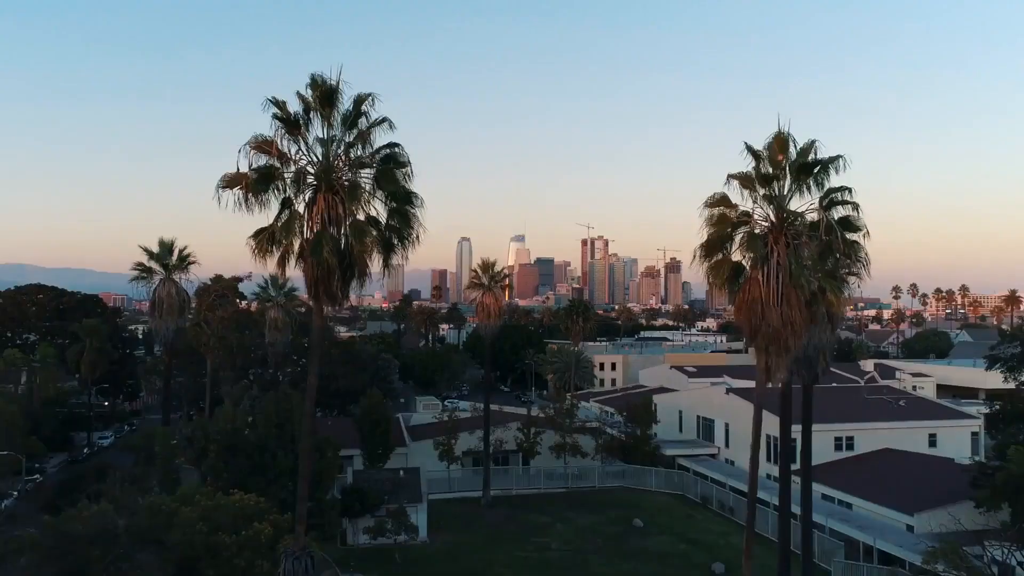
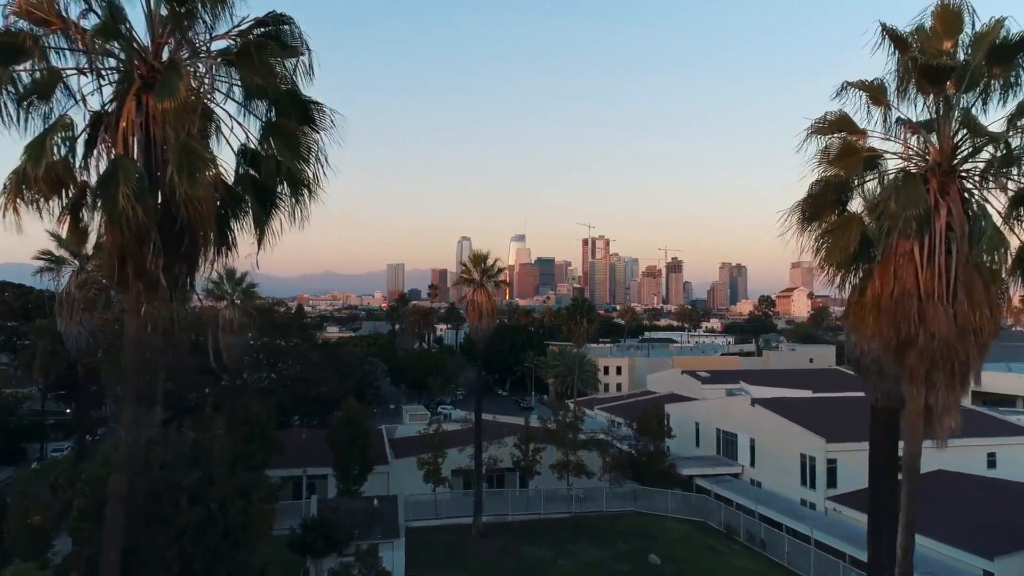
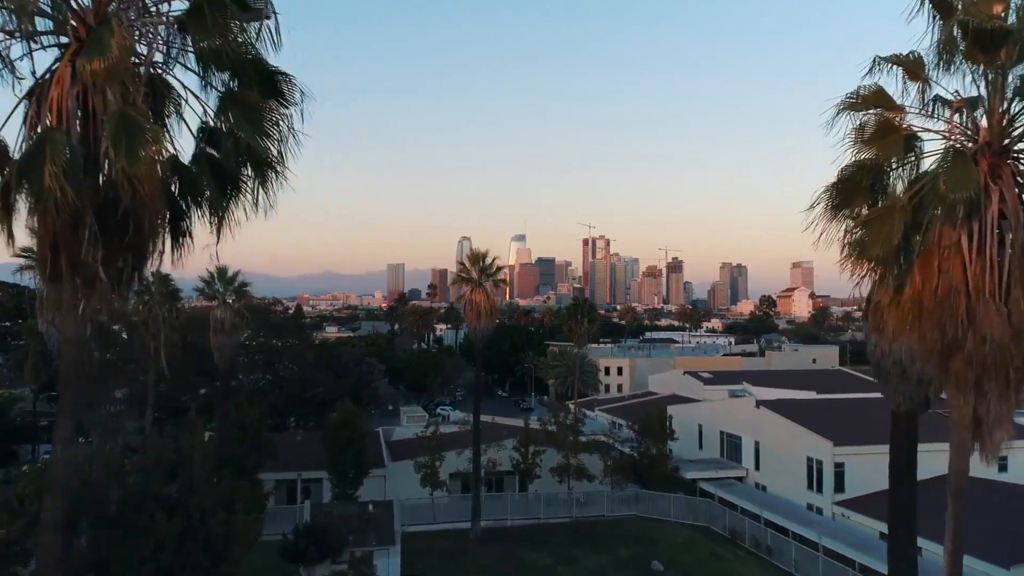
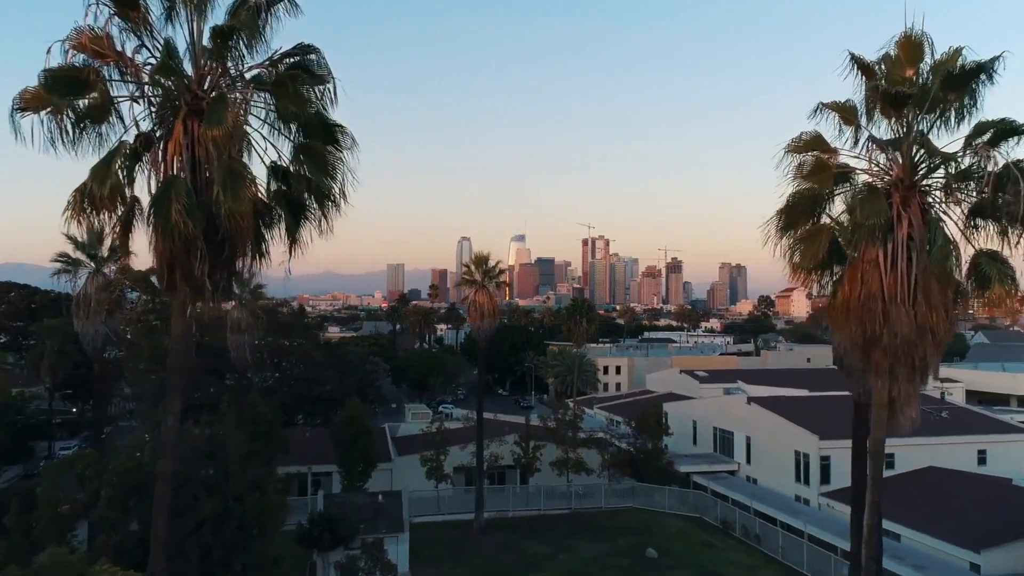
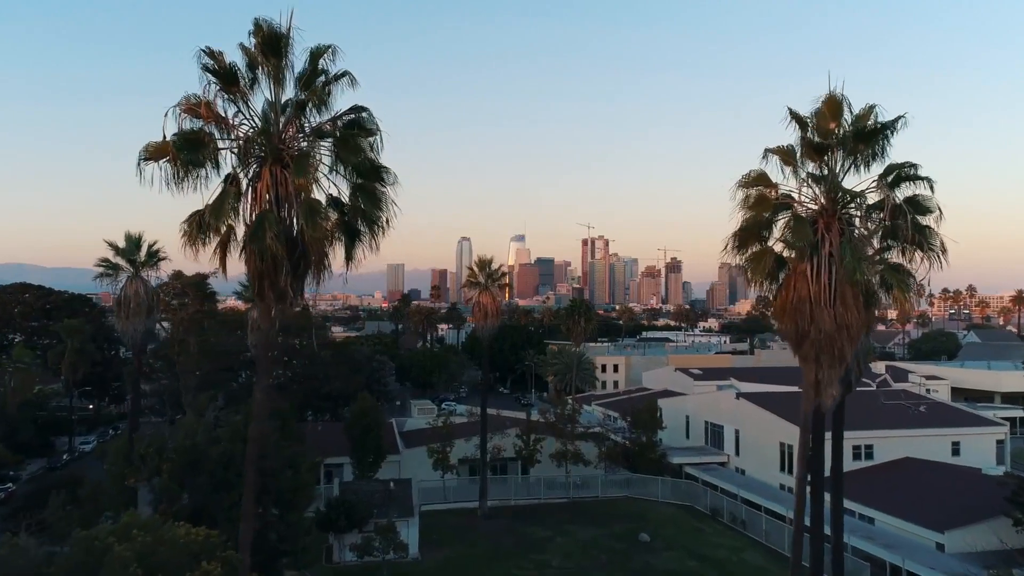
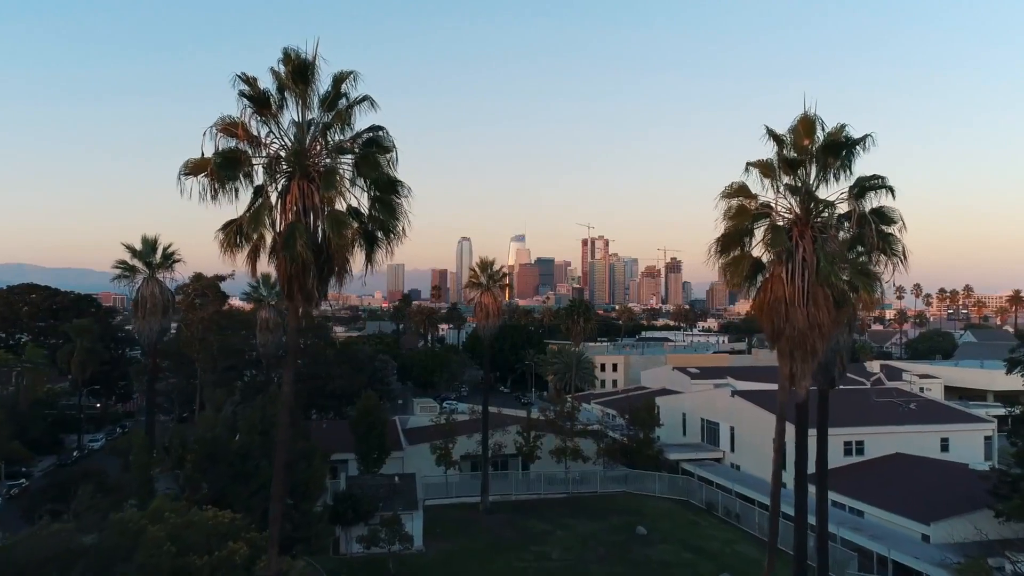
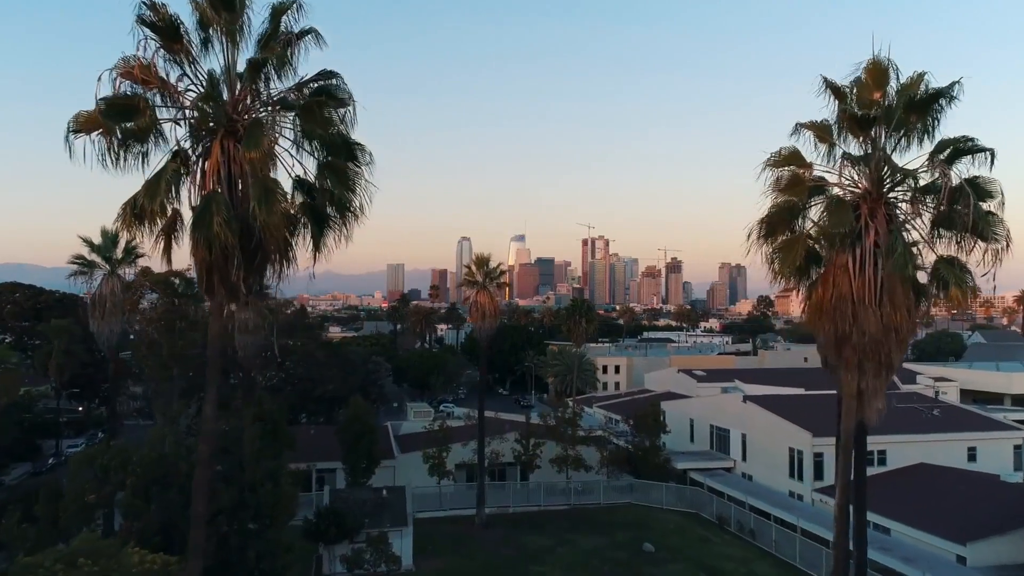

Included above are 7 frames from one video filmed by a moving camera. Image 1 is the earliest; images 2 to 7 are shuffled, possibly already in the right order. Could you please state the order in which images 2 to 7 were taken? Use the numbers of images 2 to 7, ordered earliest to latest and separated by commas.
6, 5, 7, 4, 2, 3
